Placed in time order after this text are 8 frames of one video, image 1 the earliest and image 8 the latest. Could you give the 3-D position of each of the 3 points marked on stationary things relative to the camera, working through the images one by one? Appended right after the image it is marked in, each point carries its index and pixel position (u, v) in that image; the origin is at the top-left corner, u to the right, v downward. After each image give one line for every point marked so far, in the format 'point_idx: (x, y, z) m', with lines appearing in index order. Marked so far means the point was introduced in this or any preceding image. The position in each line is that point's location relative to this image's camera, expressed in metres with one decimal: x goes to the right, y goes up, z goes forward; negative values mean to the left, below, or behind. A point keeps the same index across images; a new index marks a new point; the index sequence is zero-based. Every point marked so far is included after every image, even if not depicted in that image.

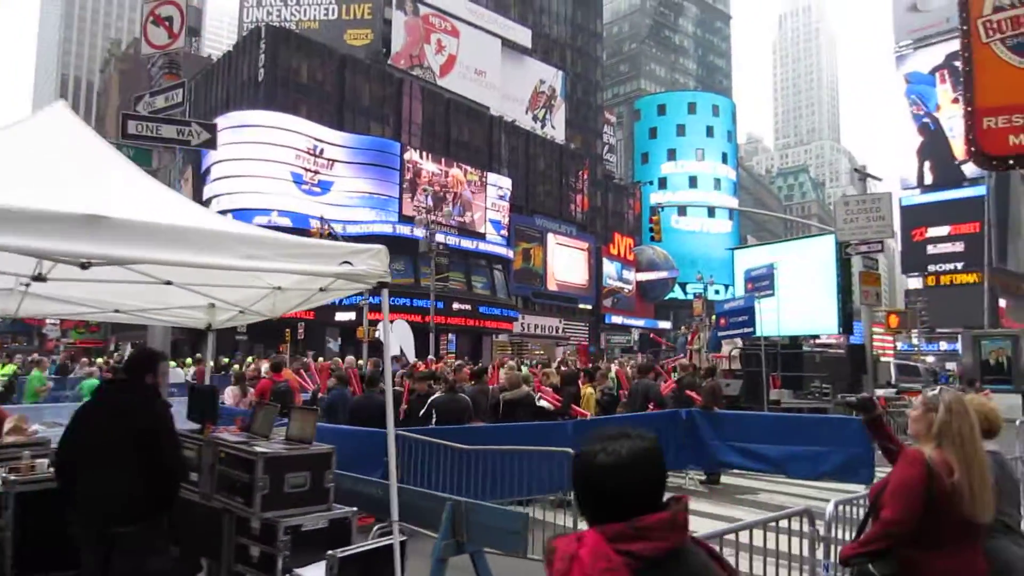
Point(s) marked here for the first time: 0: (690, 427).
0: (+3.0, -2.3, +13.0) m
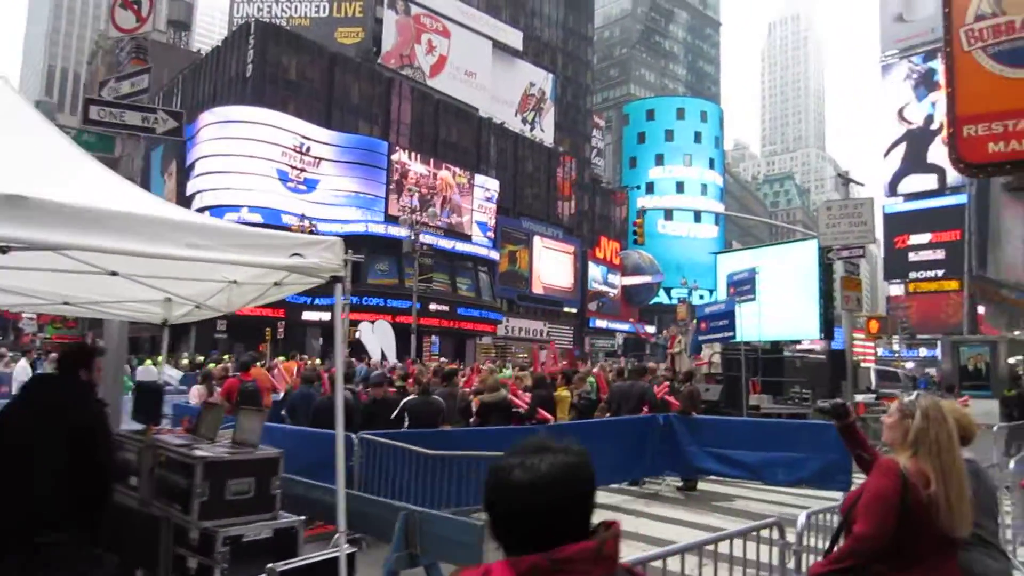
0: (+2.6, -2.4, +12.8) m
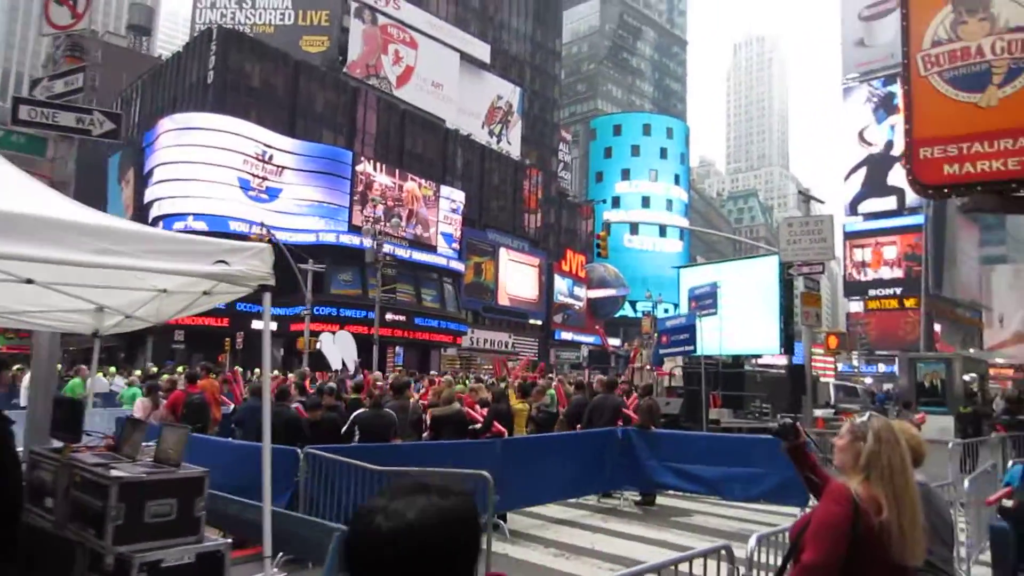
0: (+1.9, -2.6, +12.6) m
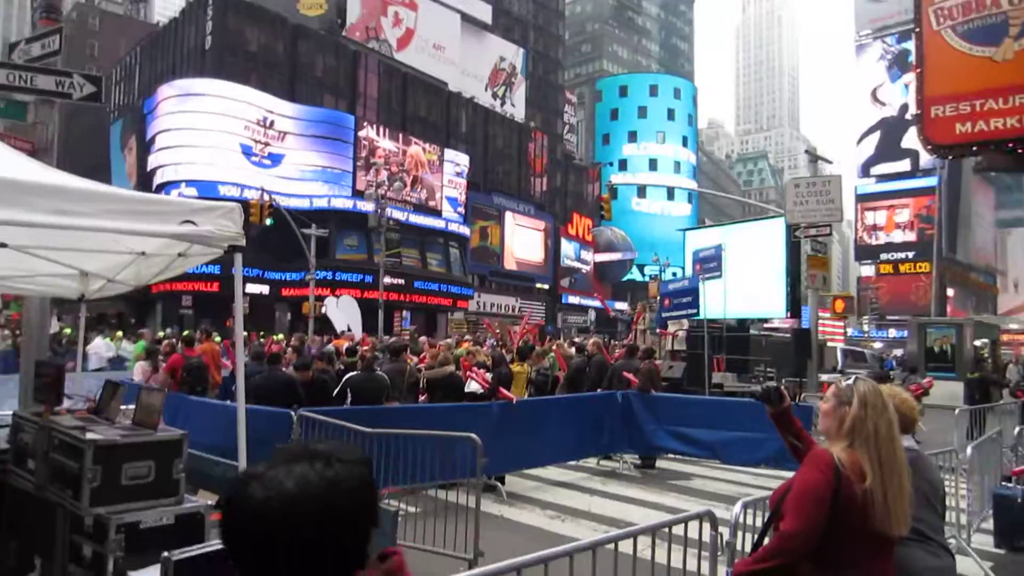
0: (+1.8, -2.0, +12.5) m
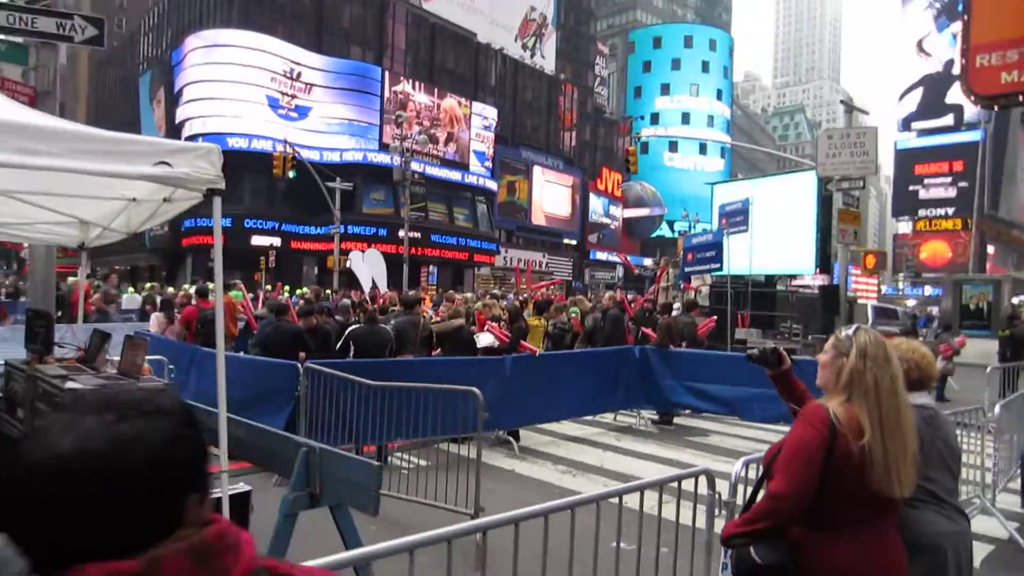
0: (+2.1, -1.2, +12.3) m
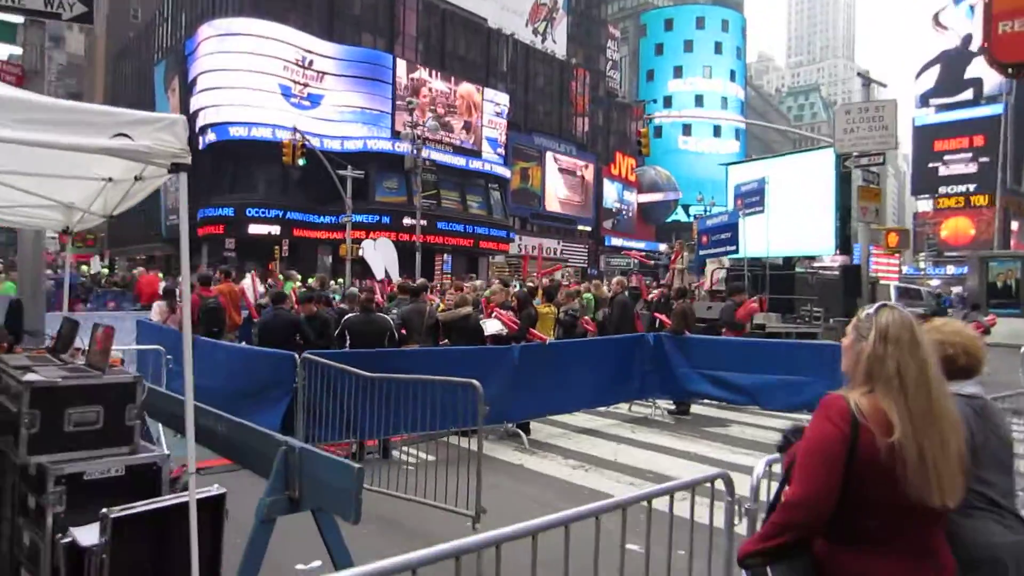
0: (+2.2, -1.0, +11.9) m
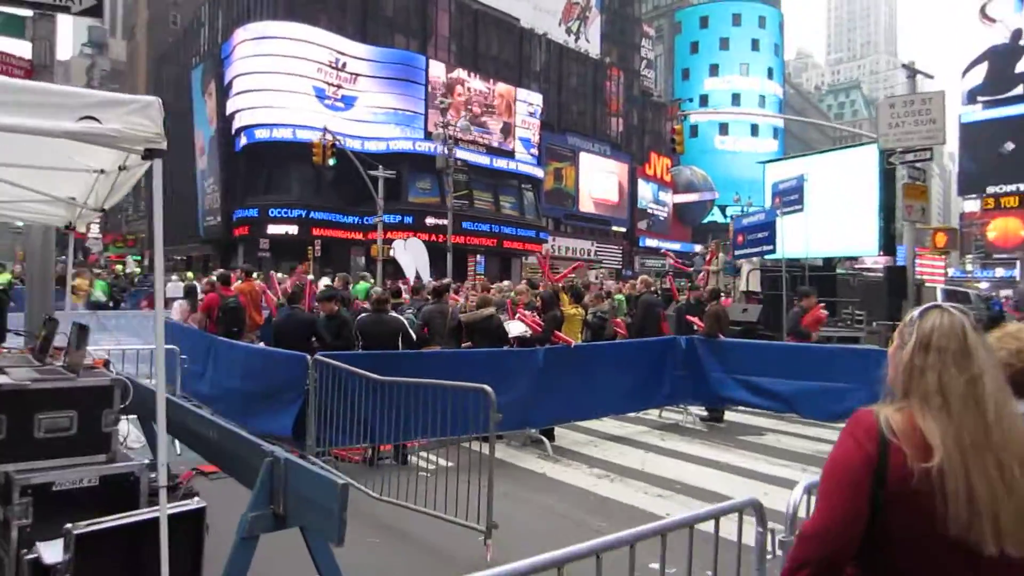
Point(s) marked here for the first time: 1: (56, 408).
0: (+2.6, -1.0, +11.4) m
1: (-2.2, -0.6, +3.7) m
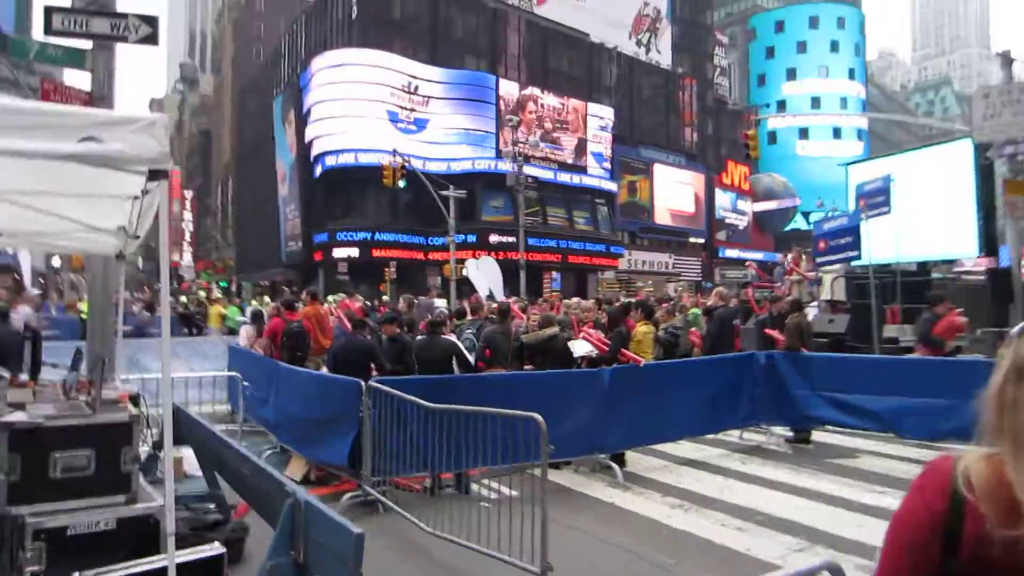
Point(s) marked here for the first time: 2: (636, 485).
0: (+3.6, -1.2, +10.7) m
1: (-2.0, -0.8, +3.5) m
2: (+1.4, -2.1, +8.5) m
